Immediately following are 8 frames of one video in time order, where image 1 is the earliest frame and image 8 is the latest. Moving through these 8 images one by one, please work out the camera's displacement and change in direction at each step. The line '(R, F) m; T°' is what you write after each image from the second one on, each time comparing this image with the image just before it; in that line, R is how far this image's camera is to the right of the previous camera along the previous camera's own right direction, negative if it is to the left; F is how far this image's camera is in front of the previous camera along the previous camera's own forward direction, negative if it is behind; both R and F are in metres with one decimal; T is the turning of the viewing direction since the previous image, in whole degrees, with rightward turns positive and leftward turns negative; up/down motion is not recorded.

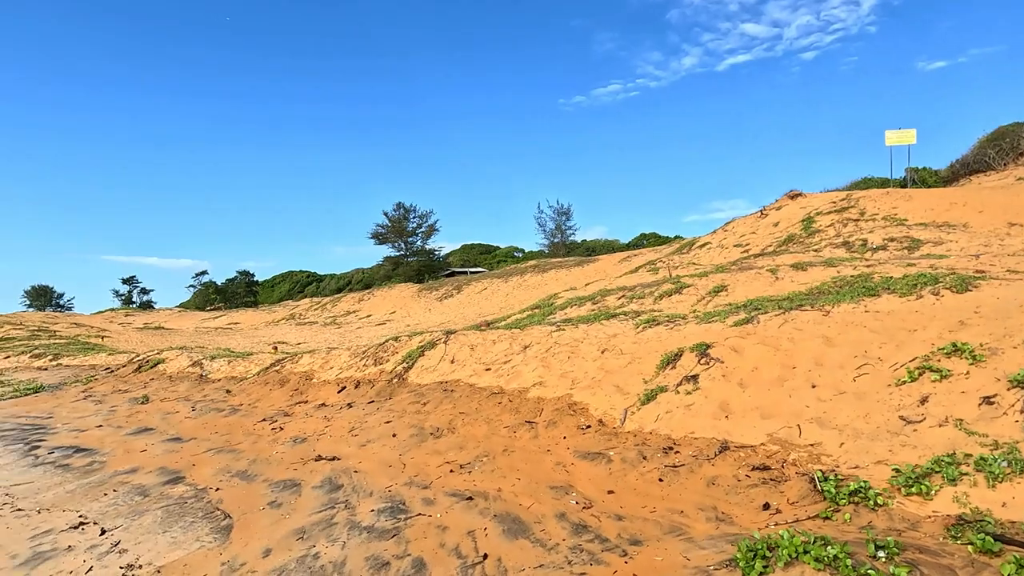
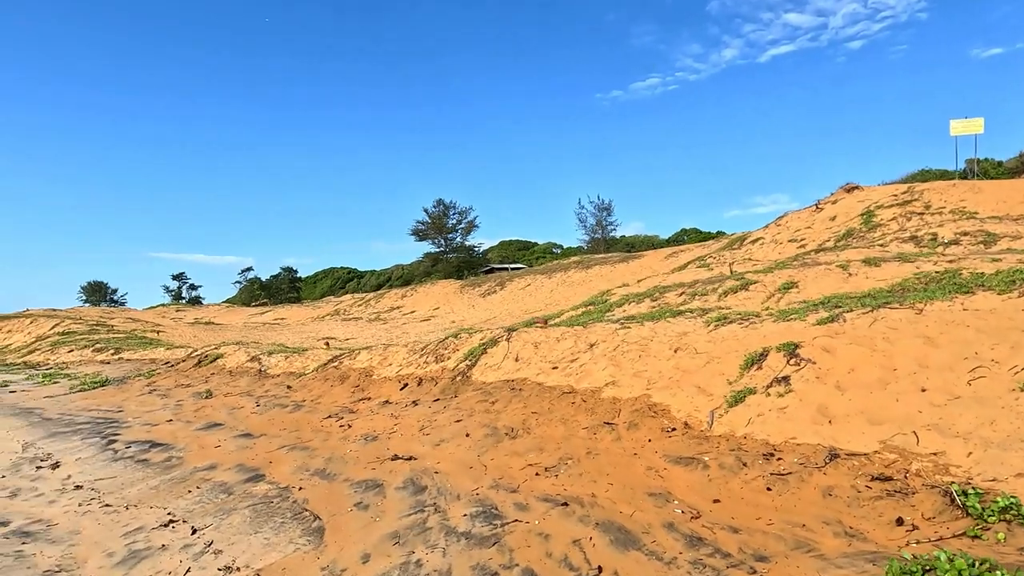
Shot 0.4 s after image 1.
(-0.3, +0.2) m; -3°
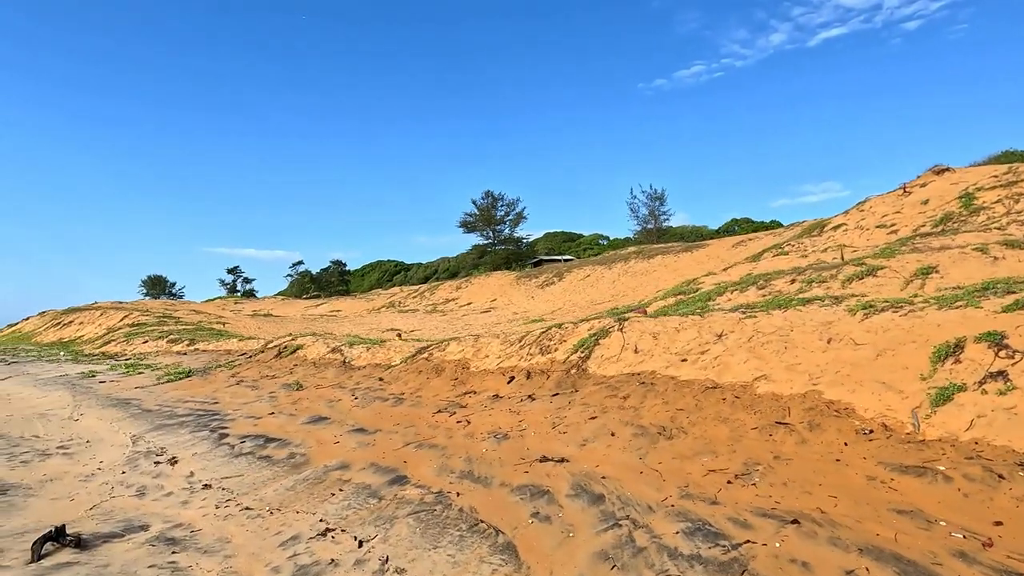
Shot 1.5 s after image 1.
(-0.8, +0.5) m; -4°
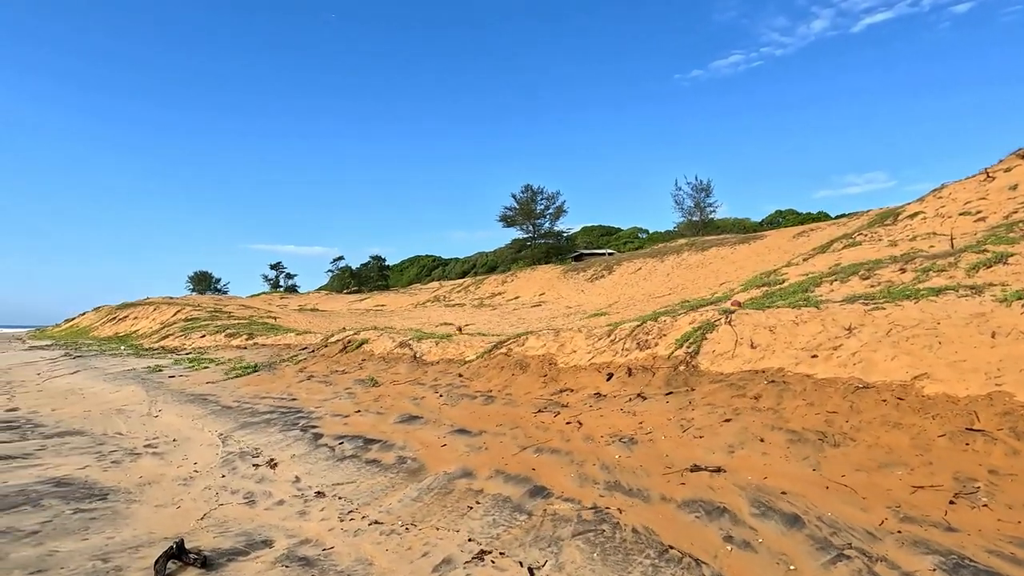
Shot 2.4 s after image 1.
(-0.7, +0.5) m; -3°
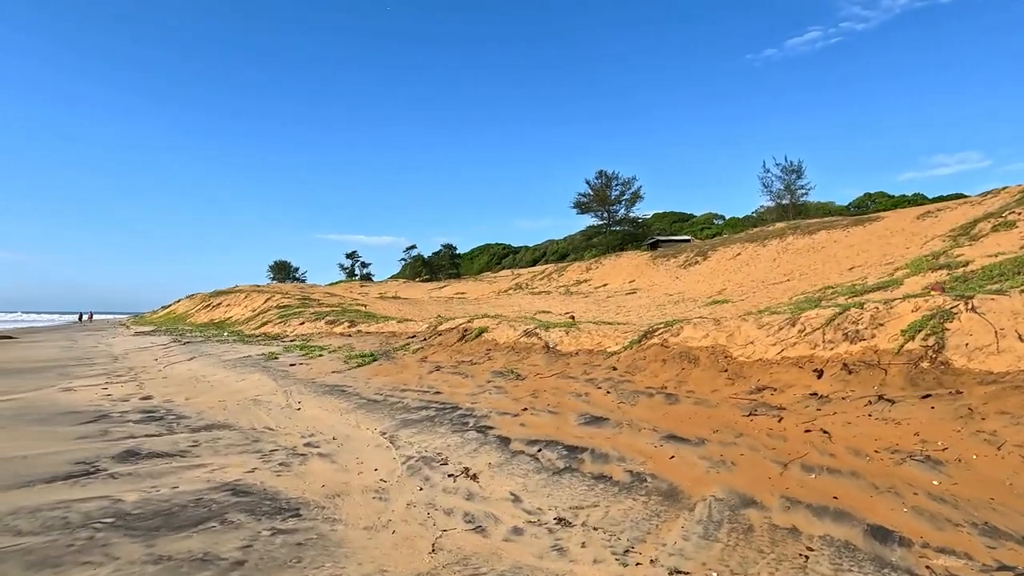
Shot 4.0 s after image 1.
(-1.2, +0.9) m; -6°
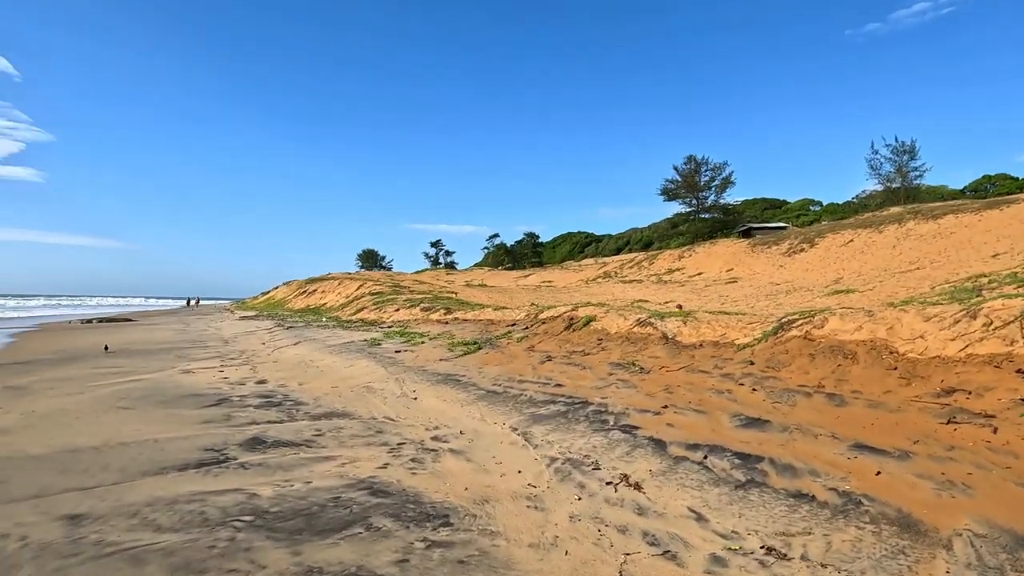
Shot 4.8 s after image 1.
(-0.5, +0.5) m; -7°
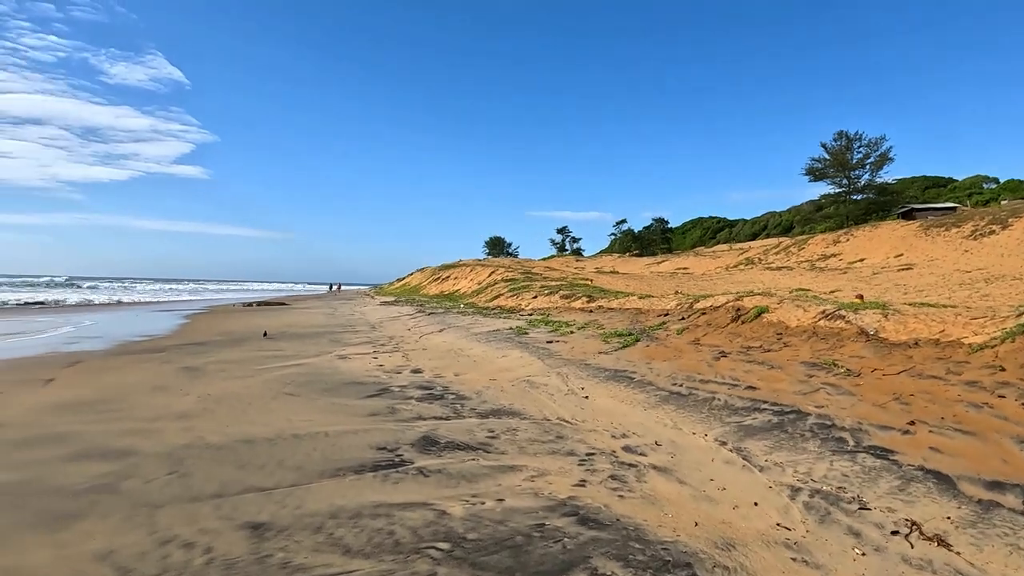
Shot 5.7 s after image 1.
(-0.6, +0.7) m; -11°
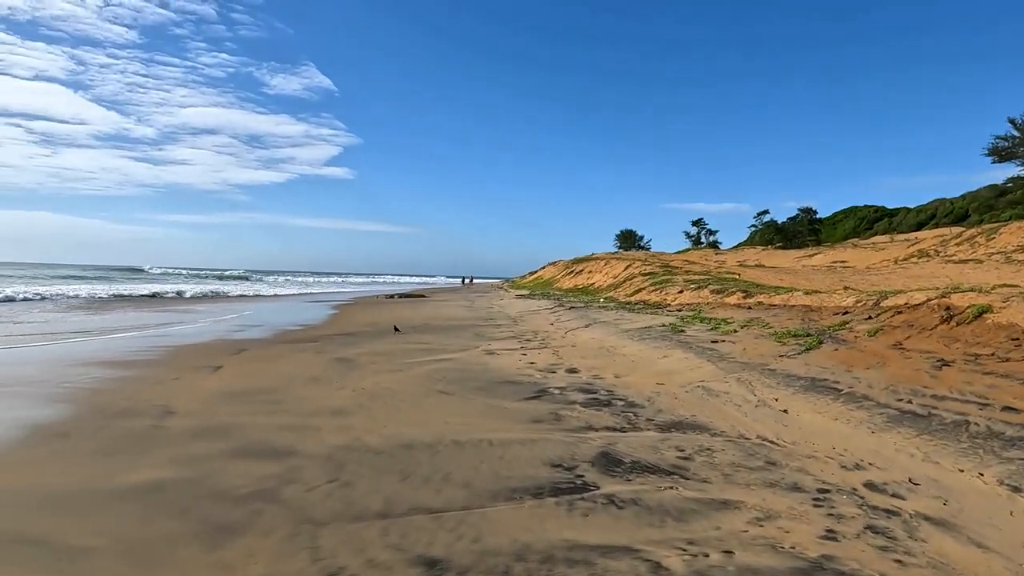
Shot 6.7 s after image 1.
(-0.4, +0.7) m; -11°
